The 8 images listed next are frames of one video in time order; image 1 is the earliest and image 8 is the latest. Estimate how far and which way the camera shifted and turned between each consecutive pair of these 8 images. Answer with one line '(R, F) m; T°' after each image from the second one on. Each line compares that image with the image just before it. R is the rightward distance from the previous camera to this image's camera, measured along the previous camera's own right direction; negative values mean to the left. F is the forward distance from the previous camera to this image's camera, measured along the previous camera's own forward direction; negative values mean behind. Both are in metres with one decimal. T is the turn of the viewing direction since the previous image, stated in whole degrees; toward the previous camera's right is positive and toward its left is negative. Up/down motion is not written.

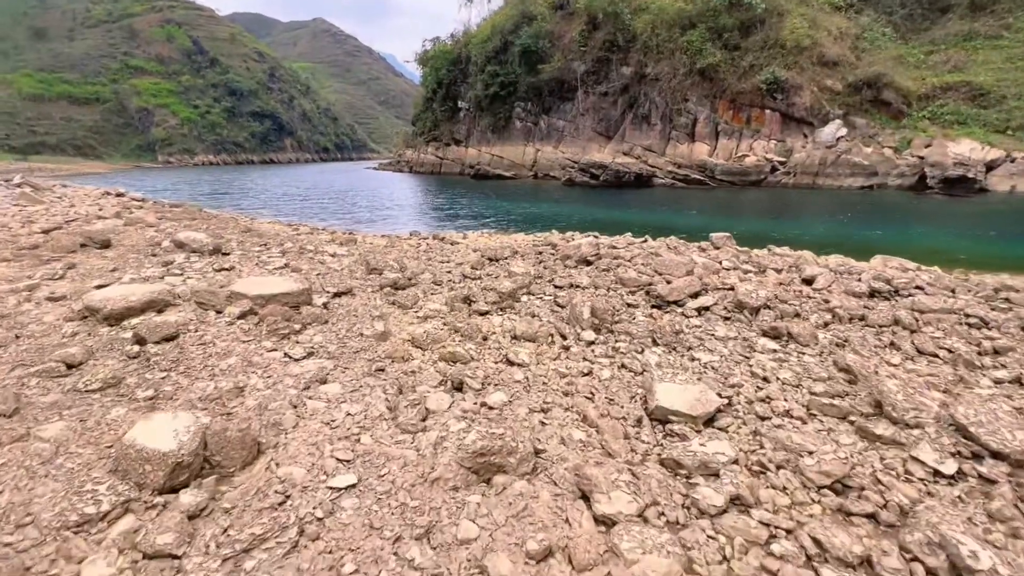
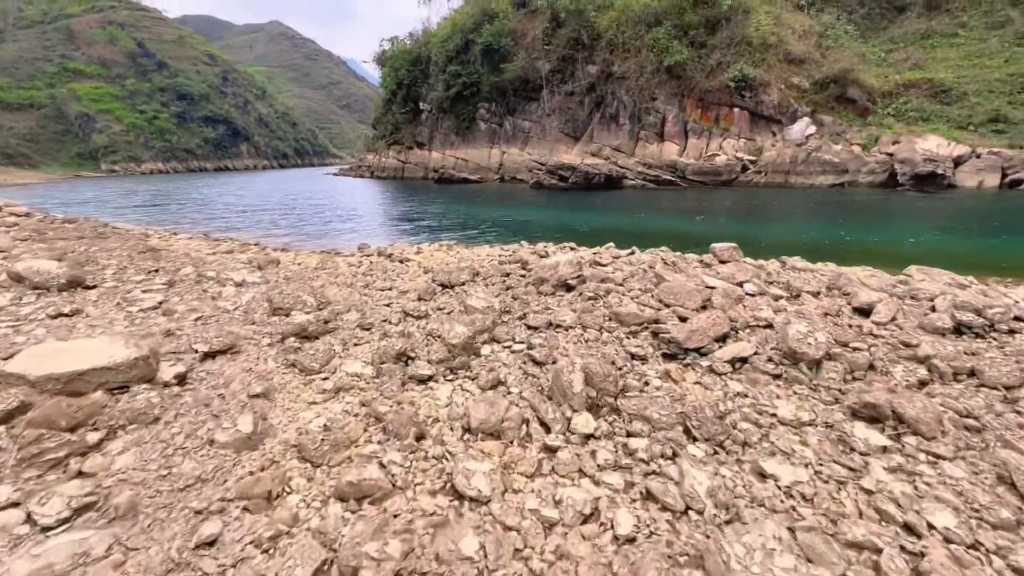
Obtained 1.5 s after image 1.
(+0.2, +2.2) m; +4°
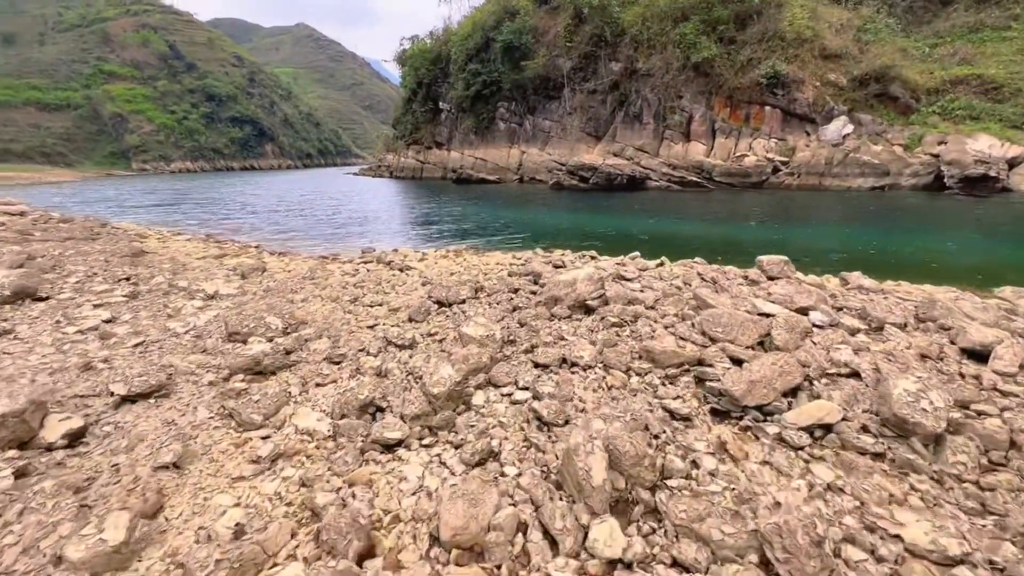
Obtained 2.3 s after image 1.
(+0.1, +1.2) m; -2°
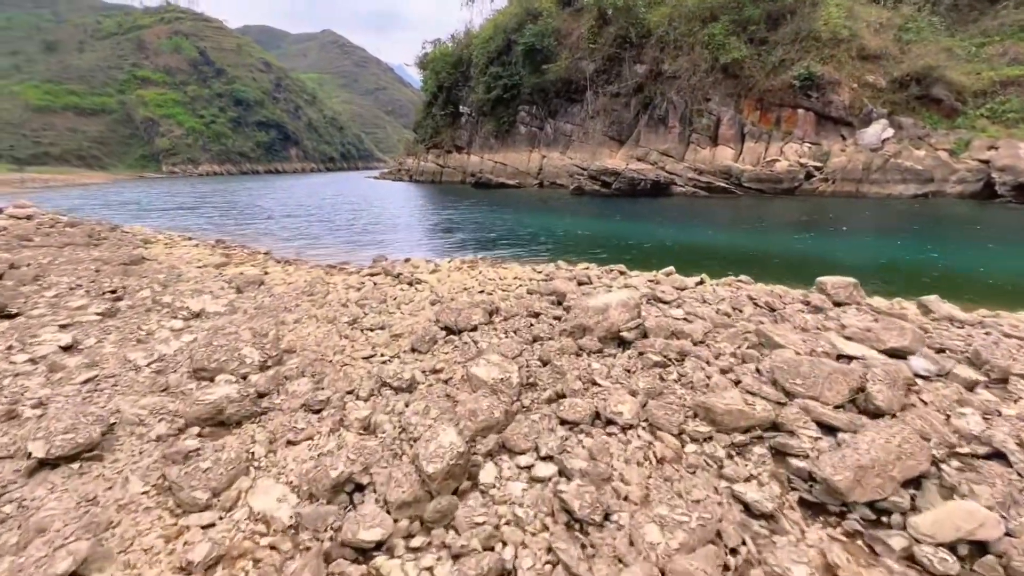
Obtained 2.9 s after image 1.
(0.0, +0.9) m; -2°
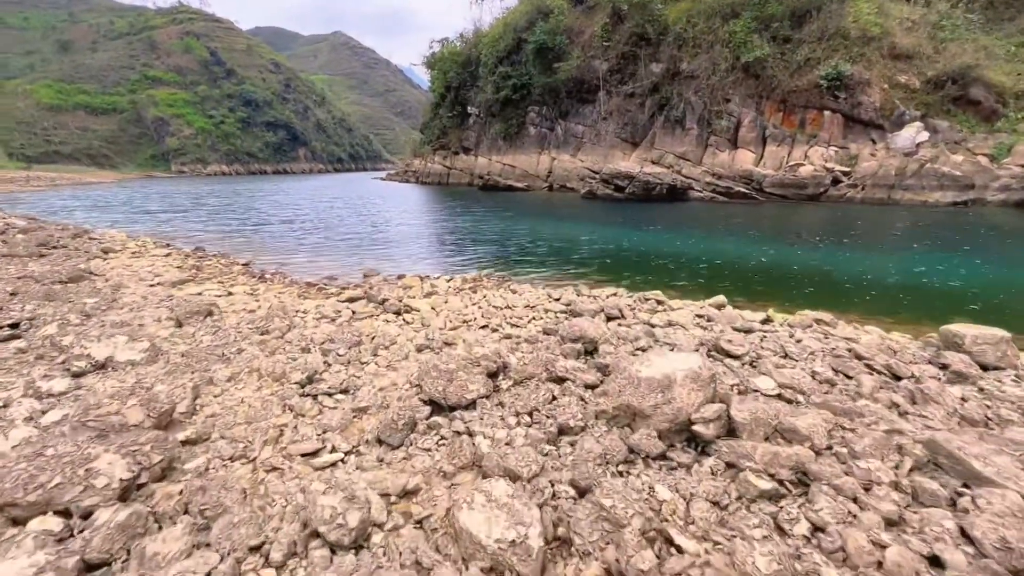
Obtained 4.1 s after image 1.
(-0.1, +1.8) m; -1°
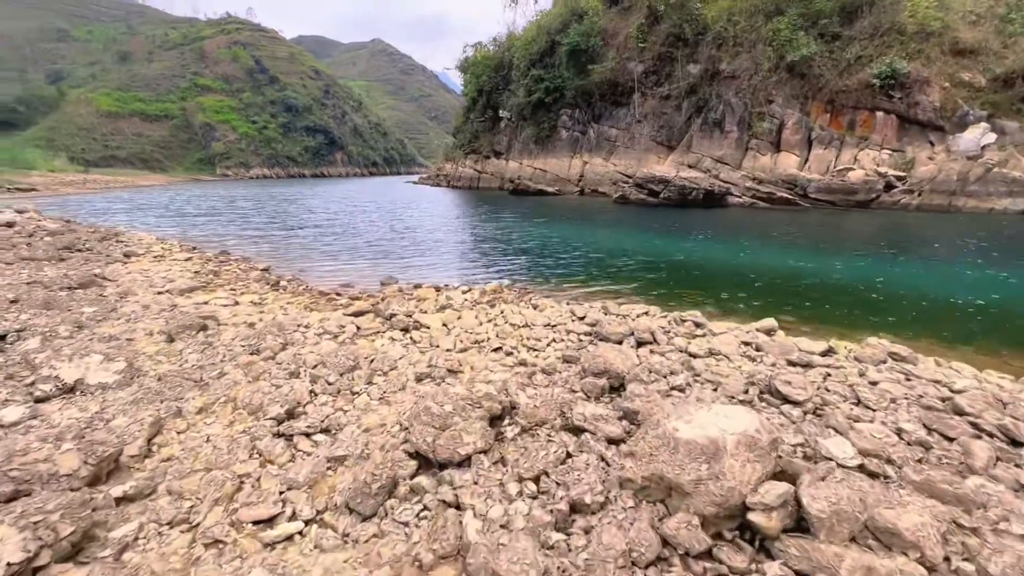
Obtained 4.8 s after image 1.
(+0.2, +0.7) m; -4°
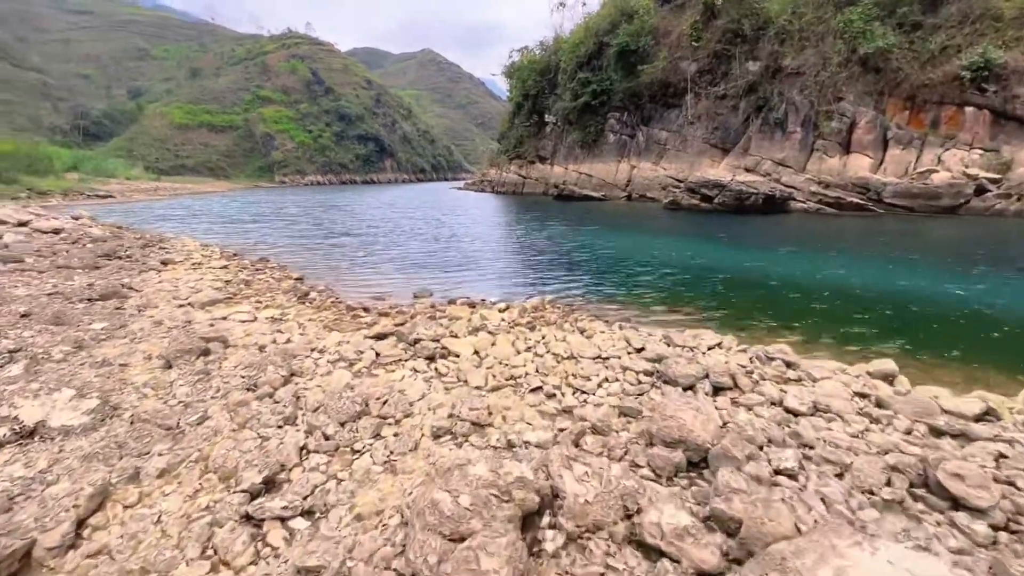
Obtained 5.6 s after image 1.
(0.0, +1.1) m; -5°
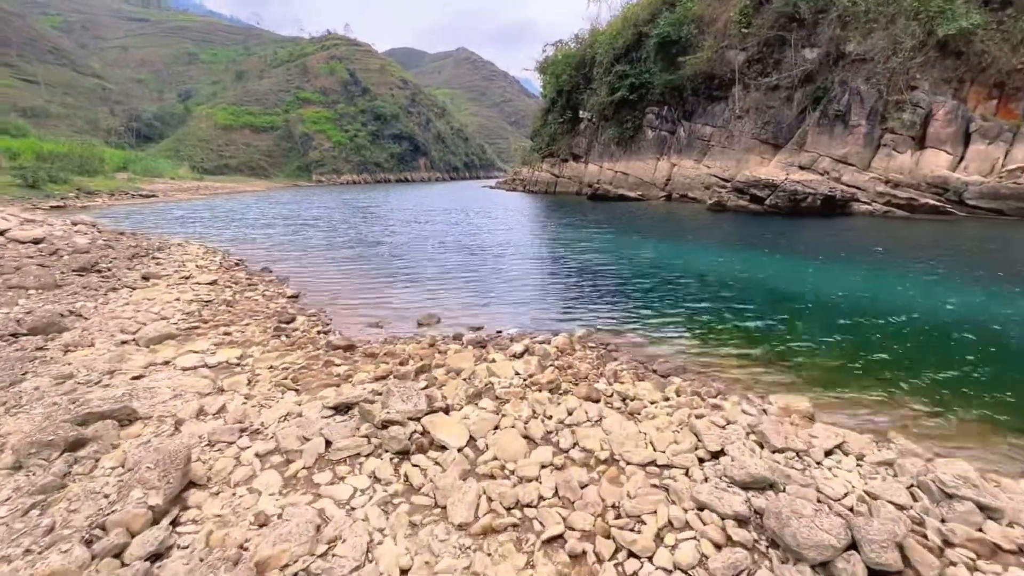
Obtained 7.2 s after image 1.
(+0.2, +2.0) m; -4°
